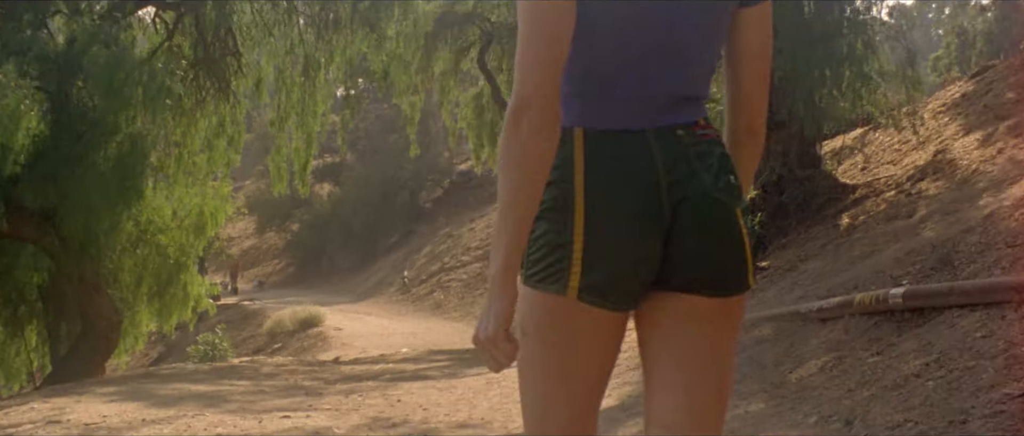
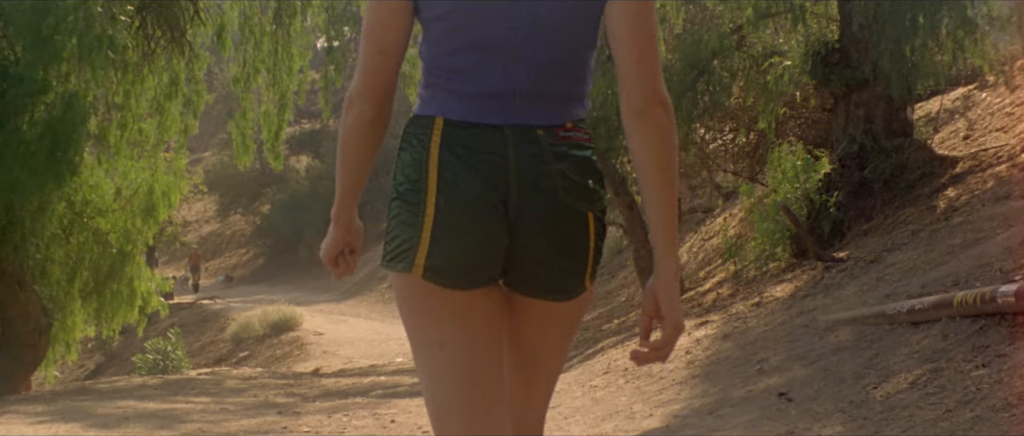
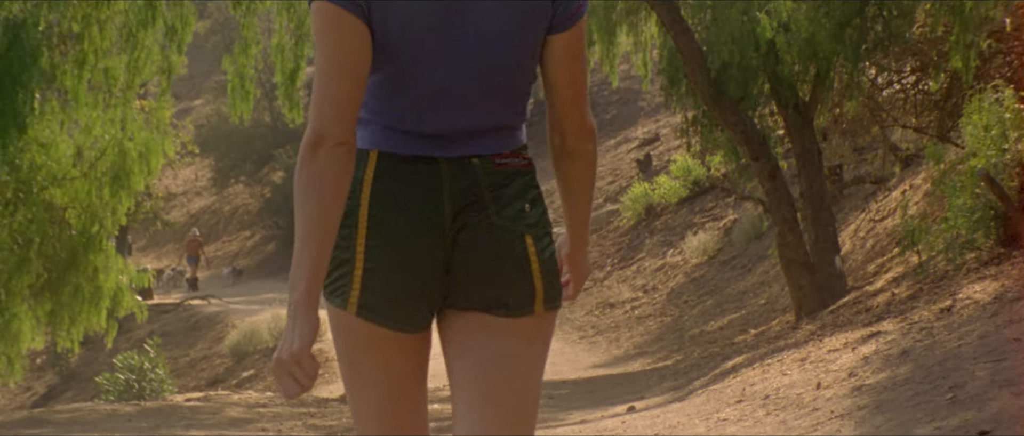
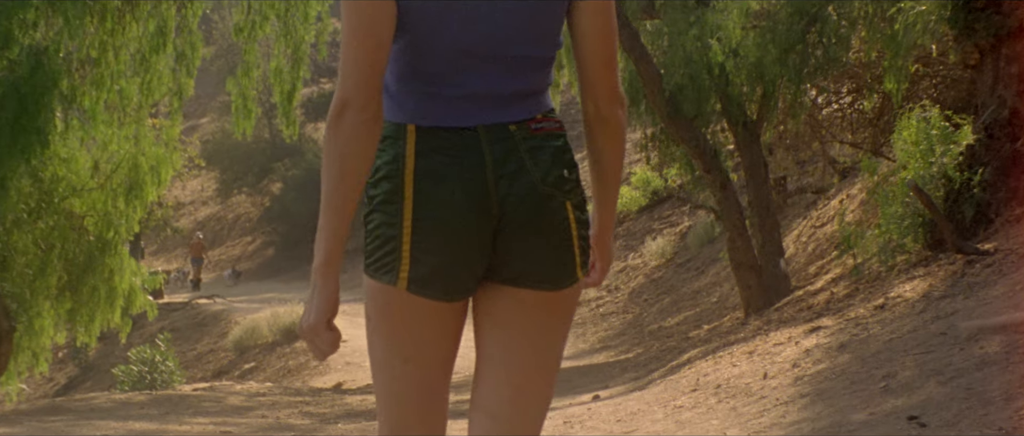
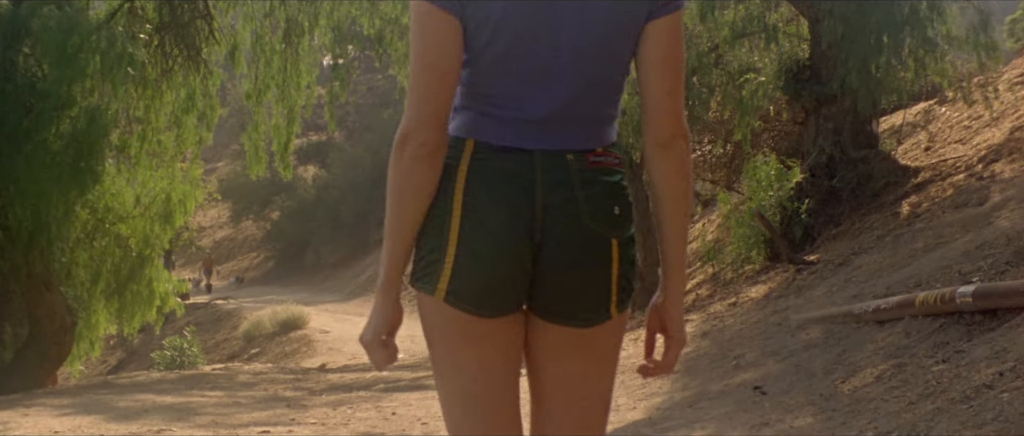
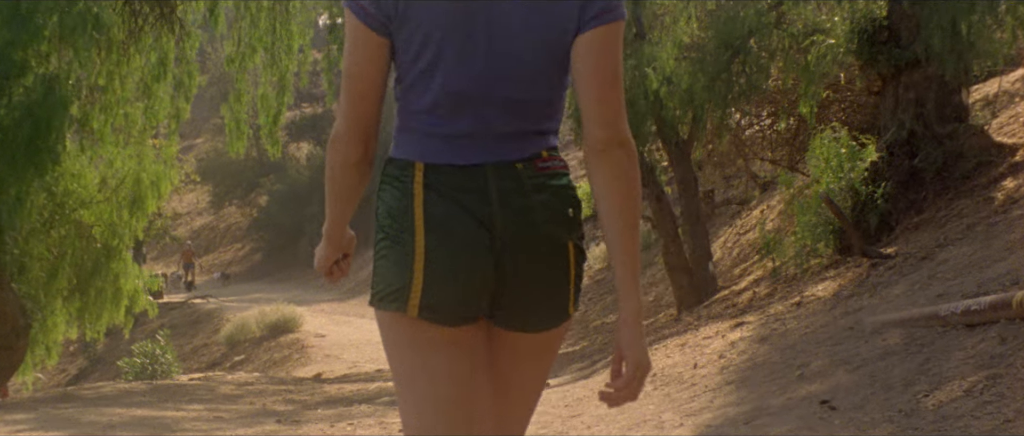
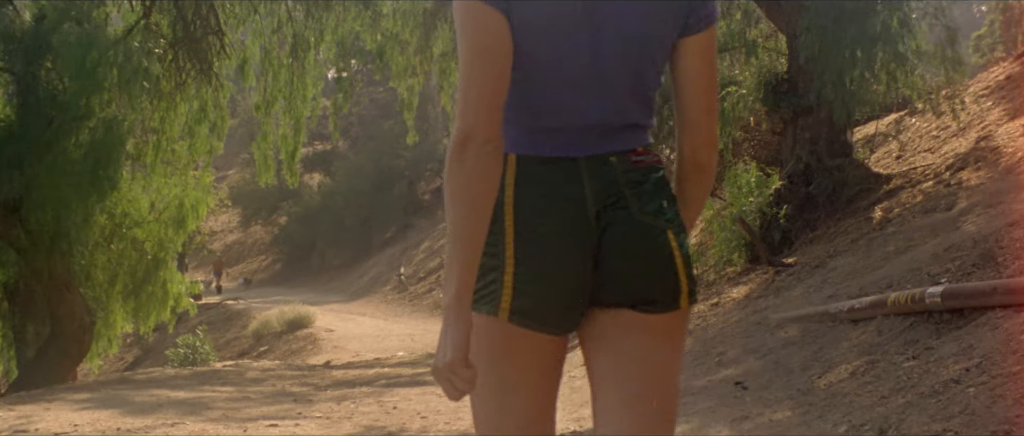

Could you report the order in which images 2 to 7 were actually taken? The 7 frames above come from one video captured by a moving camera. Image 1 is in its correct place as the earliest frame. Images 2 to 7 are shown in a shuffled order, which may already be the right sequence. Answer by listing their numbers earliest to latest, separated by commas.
7, 5, 2, 6, 4, 3
